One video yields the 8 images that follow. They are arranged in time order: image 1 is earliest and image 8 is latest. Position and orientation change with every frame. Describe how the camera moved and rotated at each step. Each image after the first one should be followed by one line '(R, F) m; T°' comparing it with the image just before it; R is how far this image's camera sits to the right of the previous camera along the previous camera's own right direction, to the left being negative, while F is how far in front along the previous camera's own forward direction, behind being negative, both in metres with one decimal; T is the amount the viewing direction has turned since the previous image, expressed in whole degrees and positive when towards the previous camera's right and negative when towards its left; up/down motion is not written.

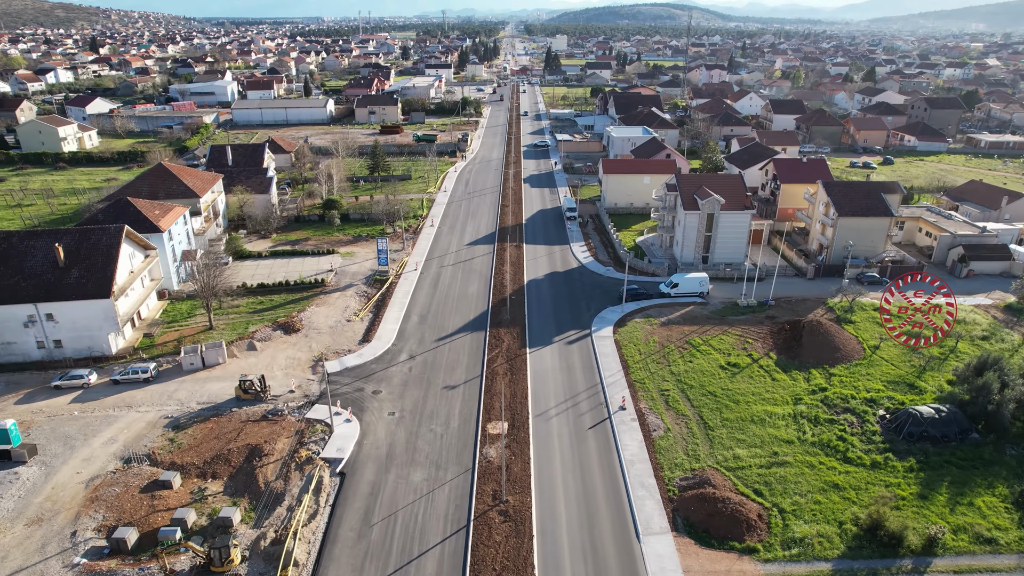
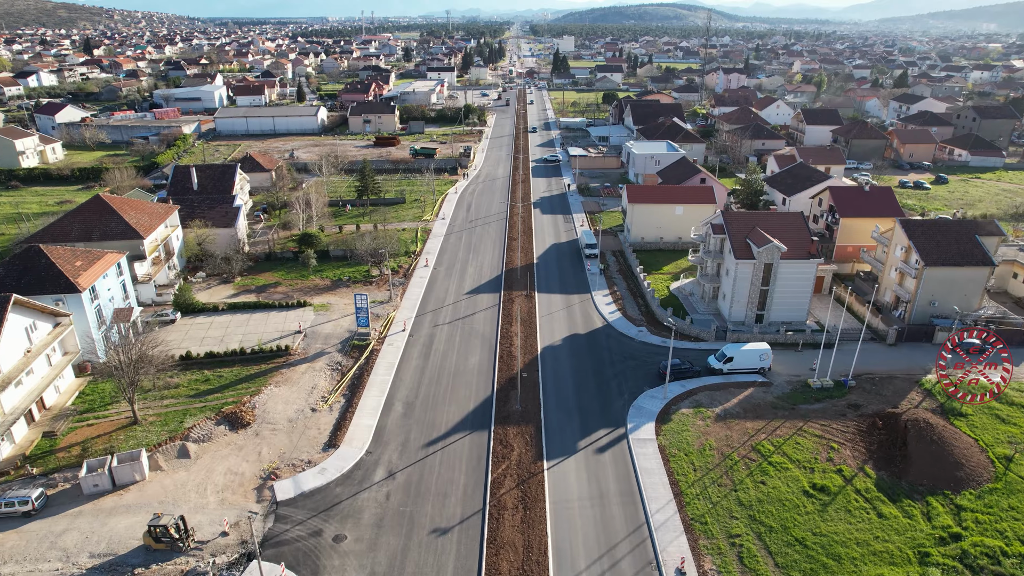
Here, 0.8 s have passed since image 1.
(-0.3, +7.8) m; 0°
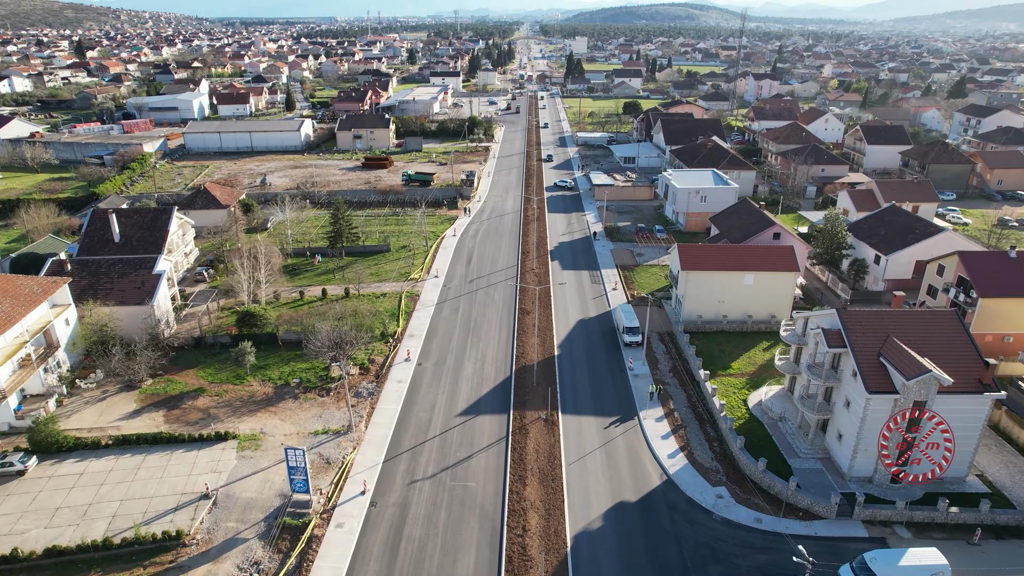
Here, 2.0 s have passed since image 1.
(-0.2, +11.4) m; -1°
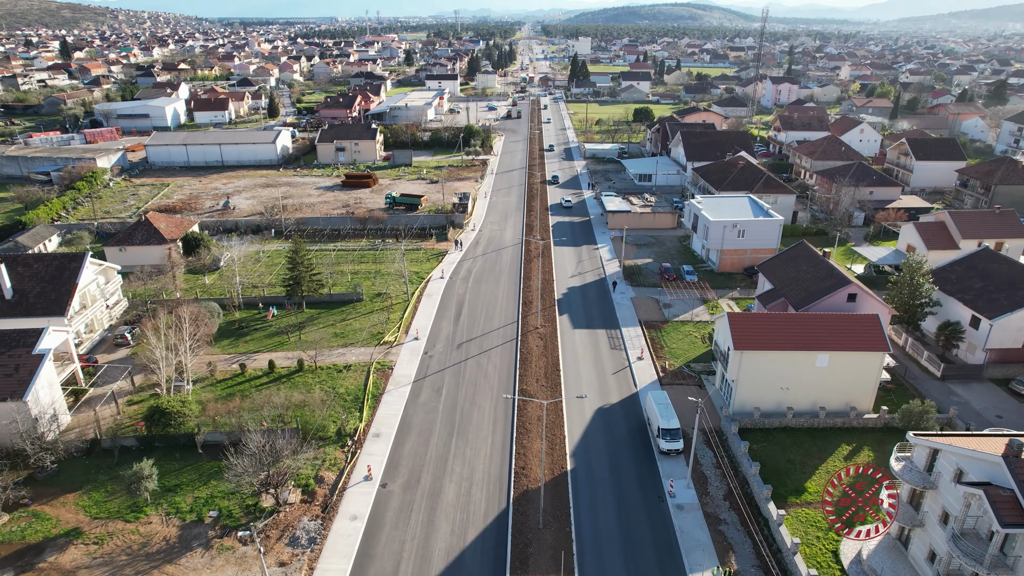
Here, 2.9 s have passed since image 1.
(+0.1, +8.2) m; 0°
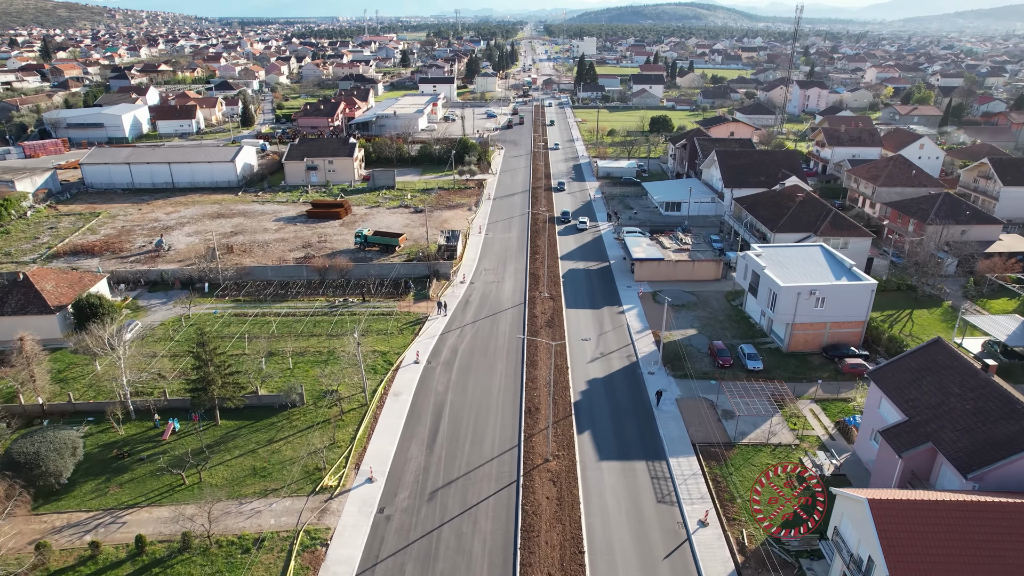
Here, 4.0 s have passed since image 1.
(+0.1, +10.6) m; 0°
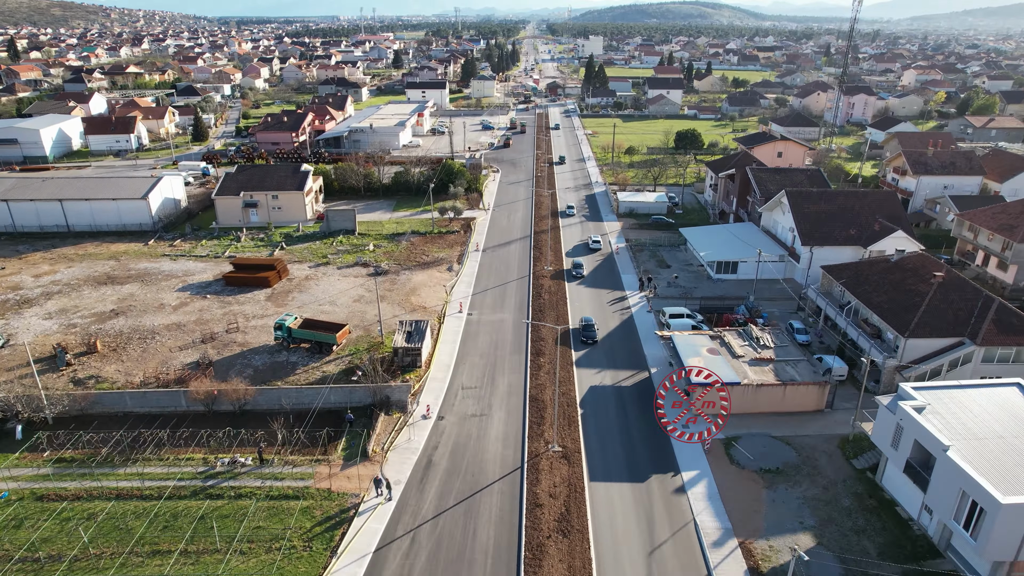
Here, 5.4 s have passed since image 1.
(+0.4, +13.9) m; 0°
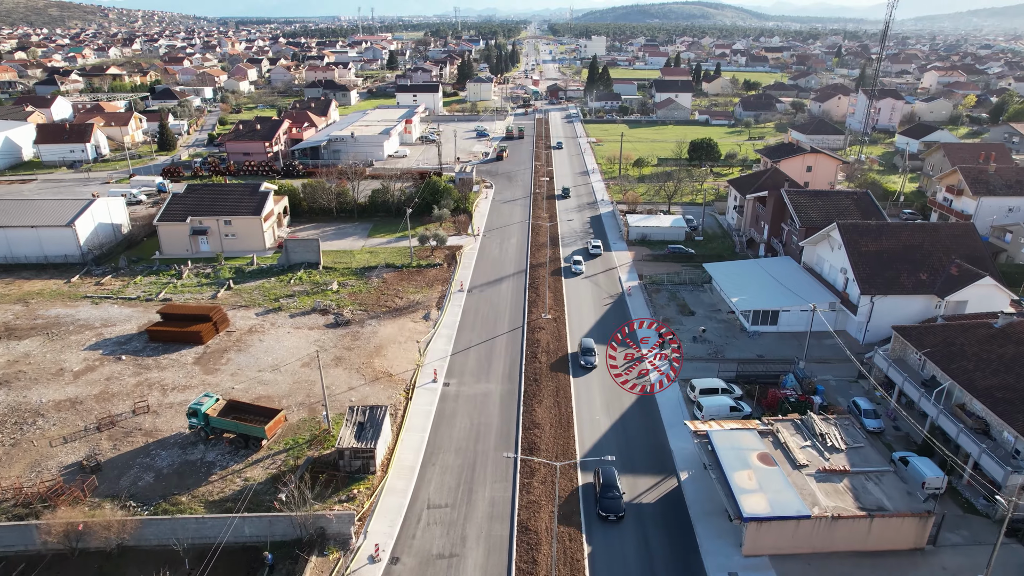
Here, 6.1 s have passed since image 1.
(+0.6, +7.0) m; 0°
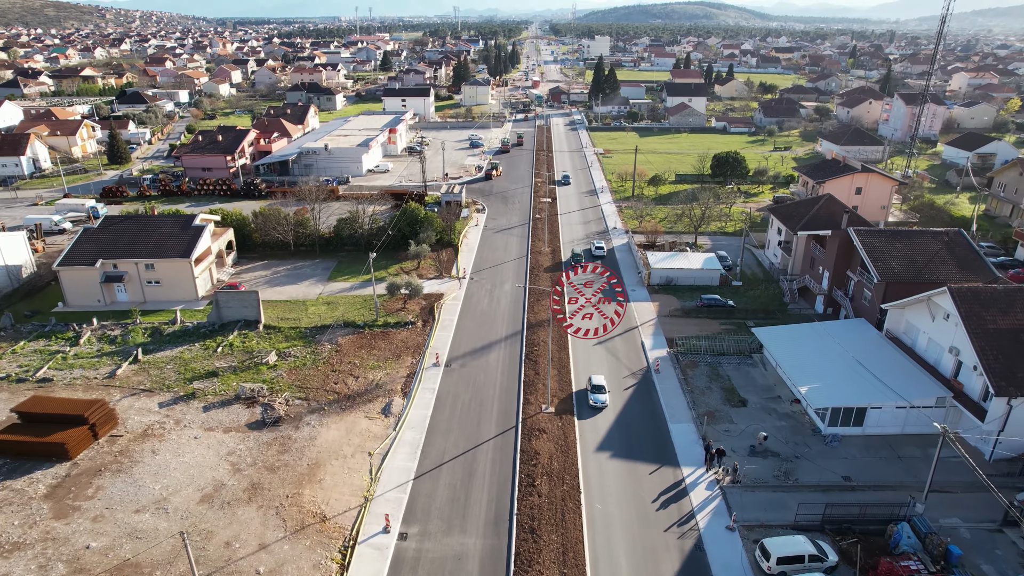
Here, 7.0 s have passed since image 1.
(+0.4, +8.4) m; 0°
